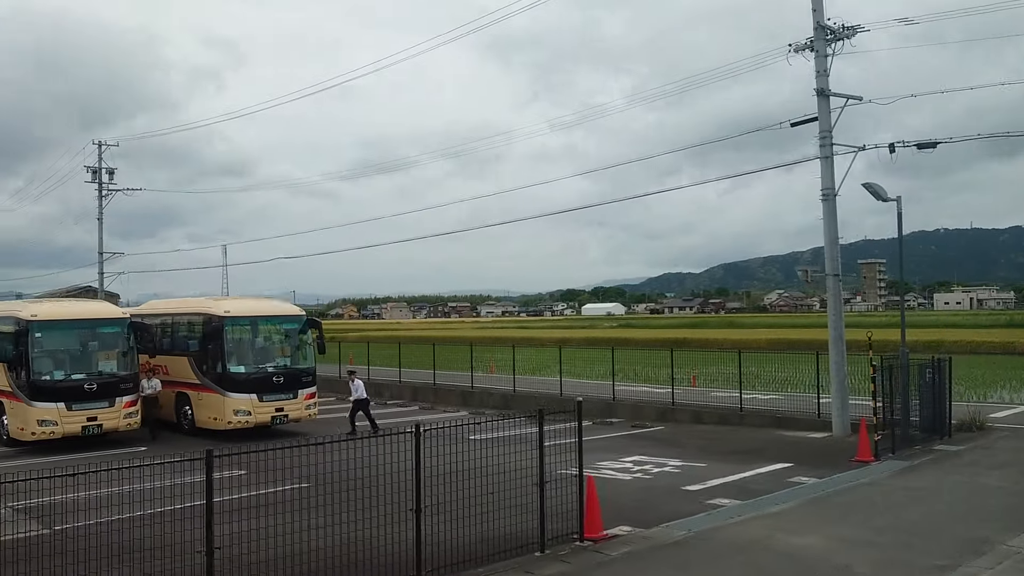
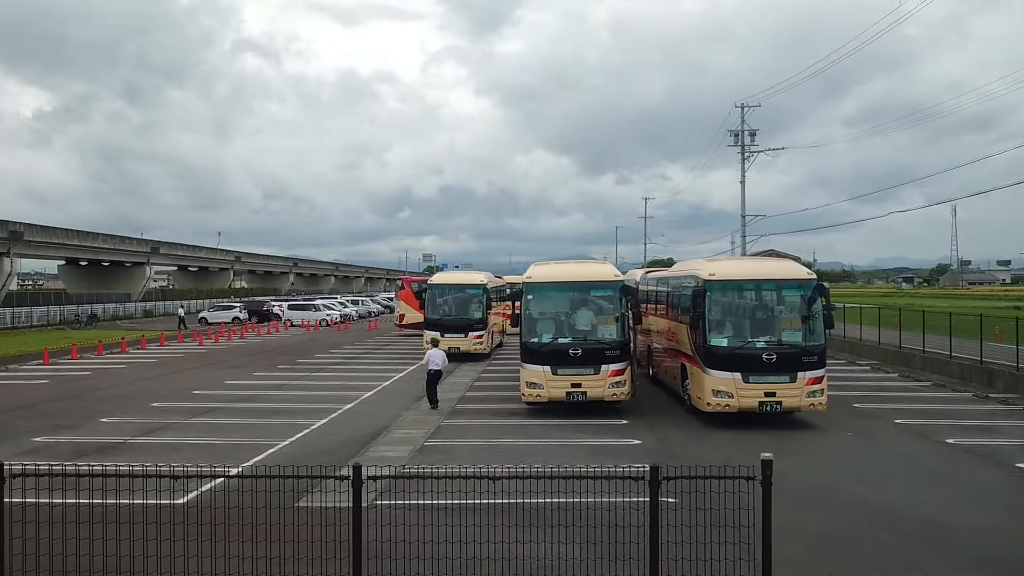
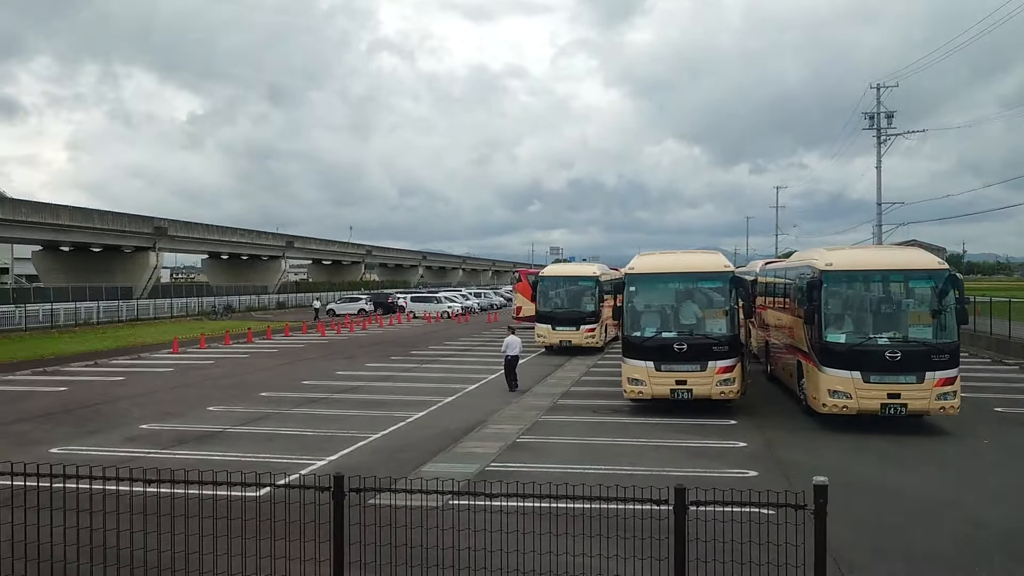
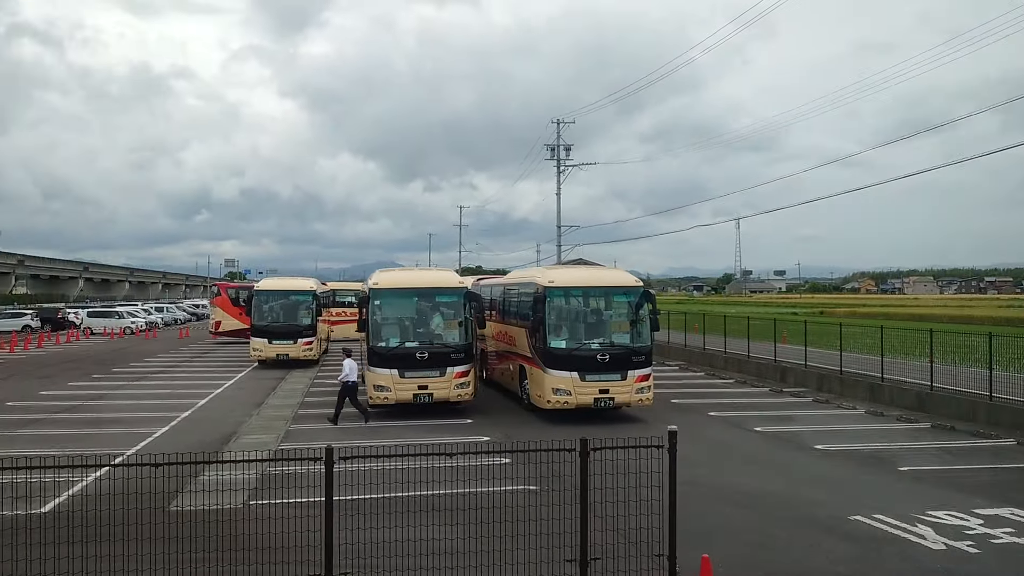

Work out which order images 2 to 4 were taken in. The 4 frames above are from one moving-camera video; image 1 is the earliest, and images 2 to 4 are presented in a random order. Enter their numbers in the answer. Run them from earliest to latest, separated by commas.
4, 2, 3
